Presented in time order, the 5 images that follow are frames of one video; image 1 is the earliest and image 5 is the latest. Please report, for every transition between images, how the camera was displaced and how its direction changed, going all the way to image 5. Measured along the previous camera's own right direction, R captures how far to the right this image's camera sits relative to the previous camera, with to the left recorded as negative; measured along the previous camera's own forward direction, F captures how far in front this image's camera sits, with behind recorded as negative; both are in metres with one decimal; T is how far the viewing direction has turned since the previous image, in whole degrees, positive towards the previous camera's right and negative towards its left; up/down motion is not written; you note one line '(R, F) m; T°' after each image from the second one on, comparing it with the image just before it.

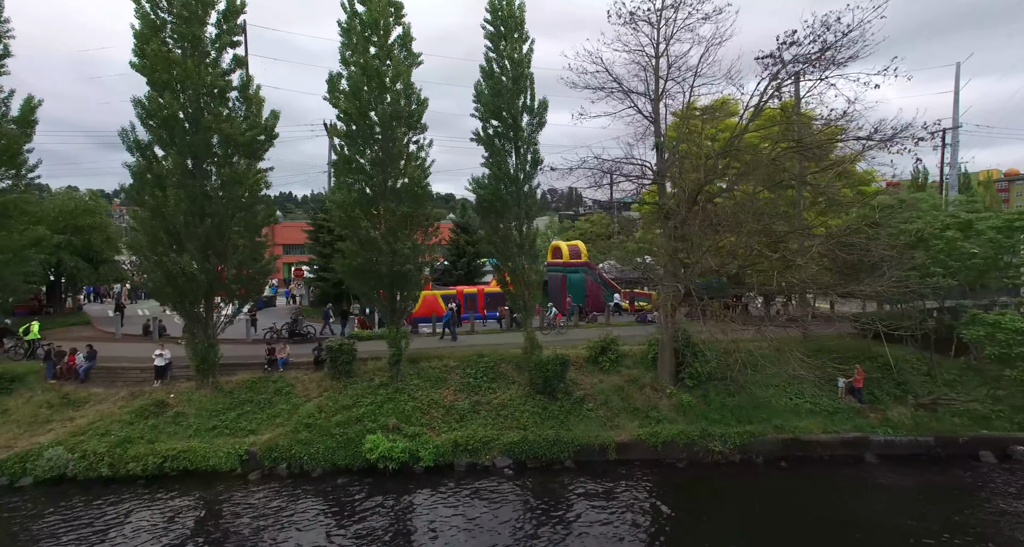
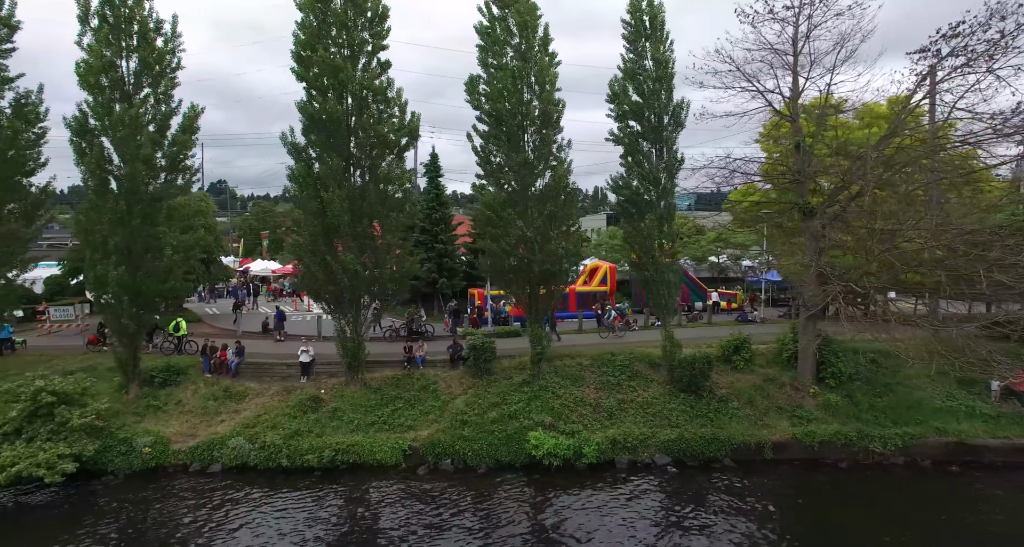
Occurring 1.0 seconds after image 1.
(-3.3, -0.3) m; -3°
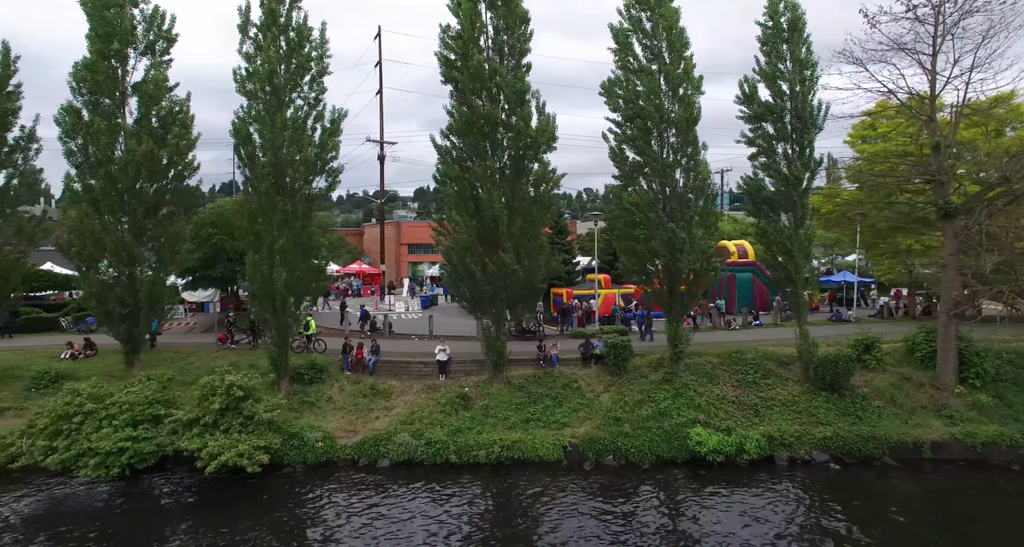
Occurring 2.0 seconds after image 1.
(-3.8, -0.4) m; -2°
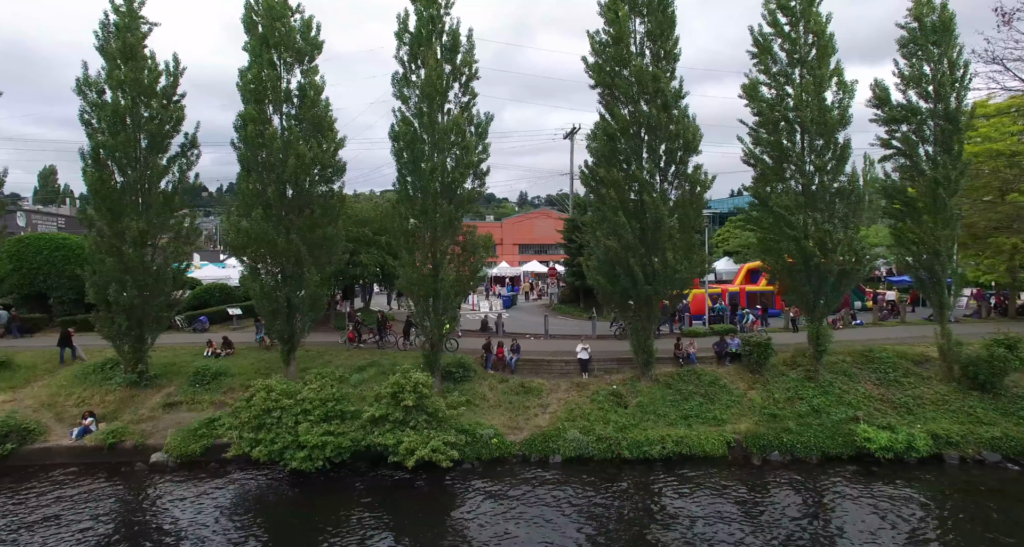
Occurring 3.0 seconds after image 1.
(-4.1, -0.5) m; -2°
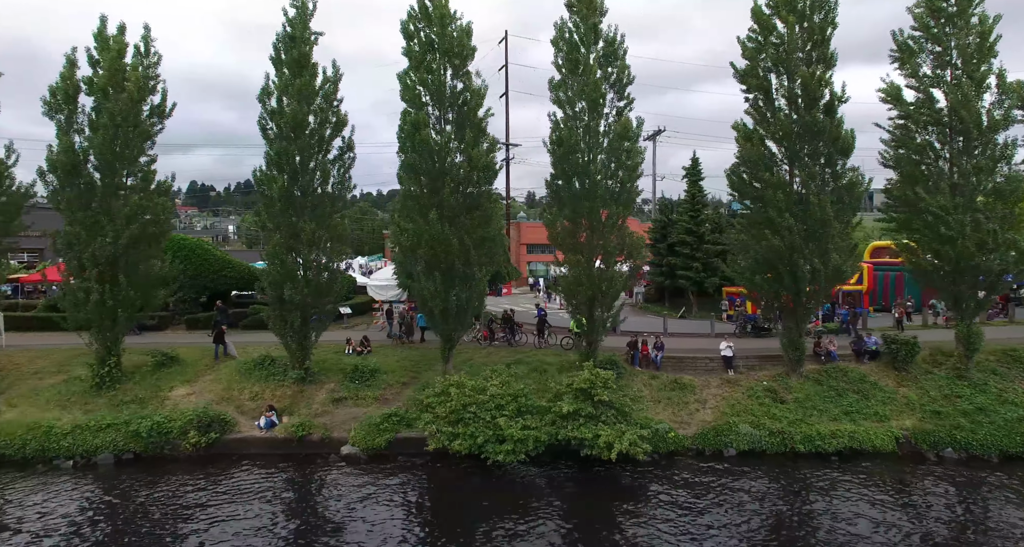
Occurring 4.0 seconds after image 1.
(-4.4, -0.6) m; -2°
